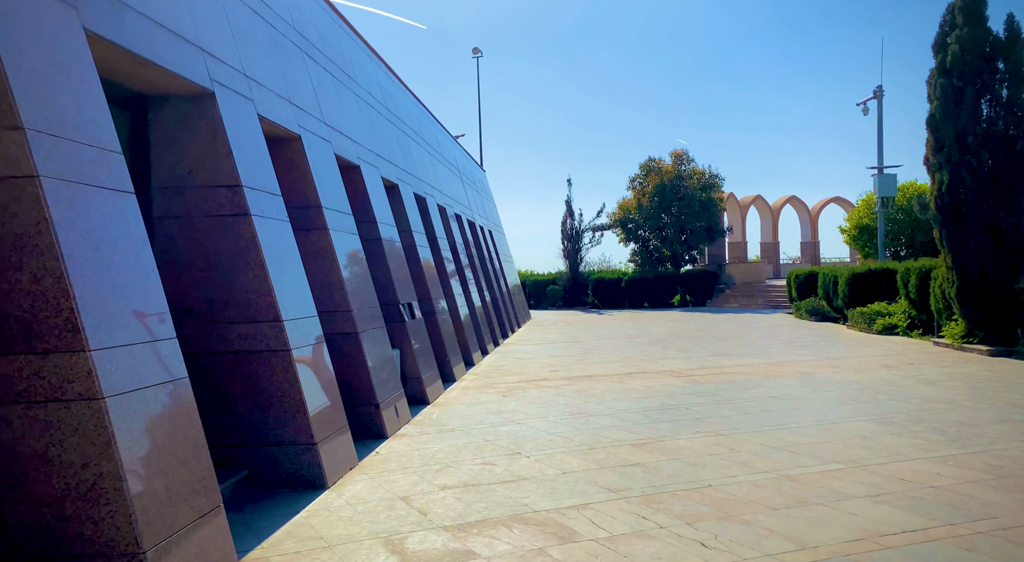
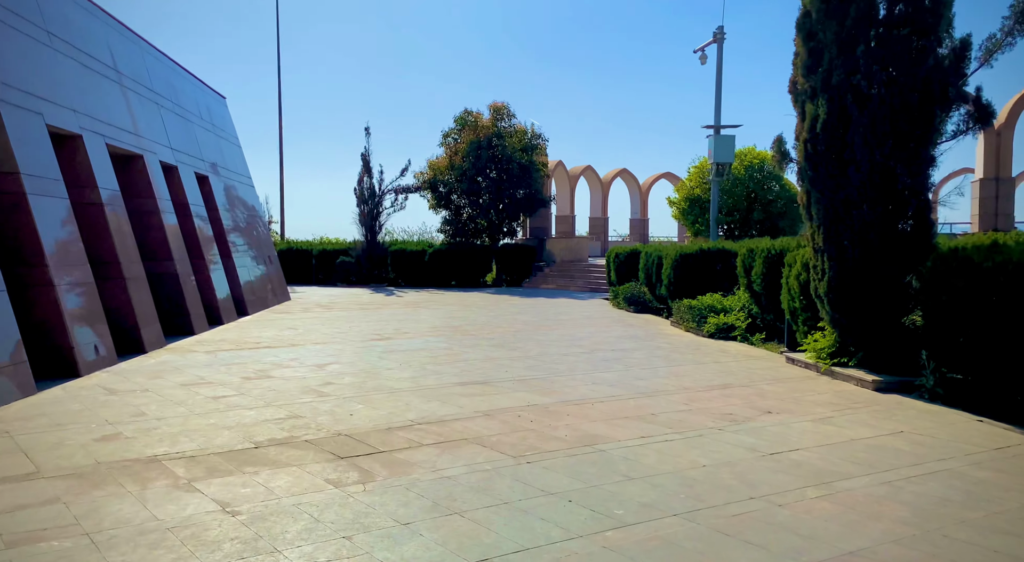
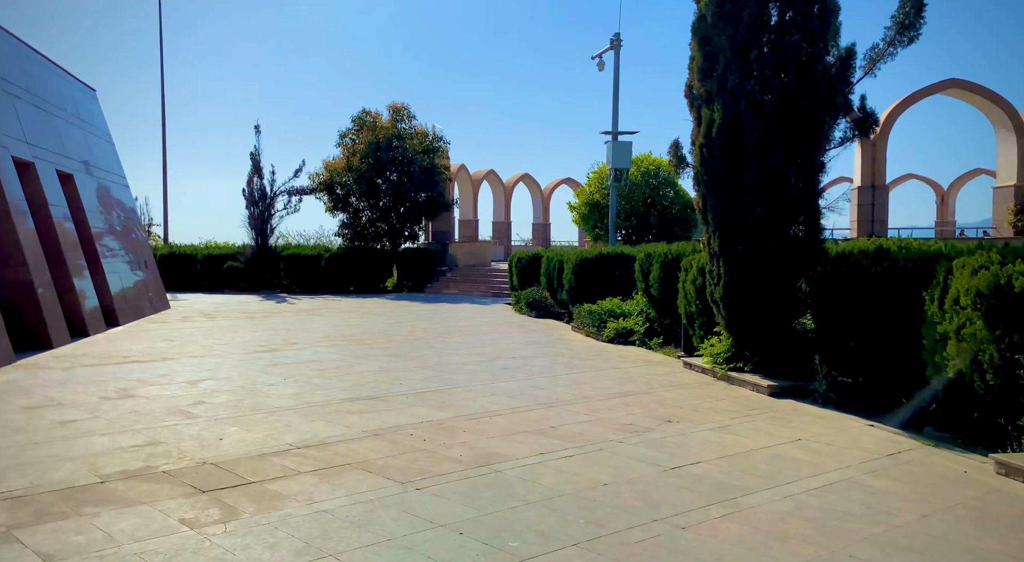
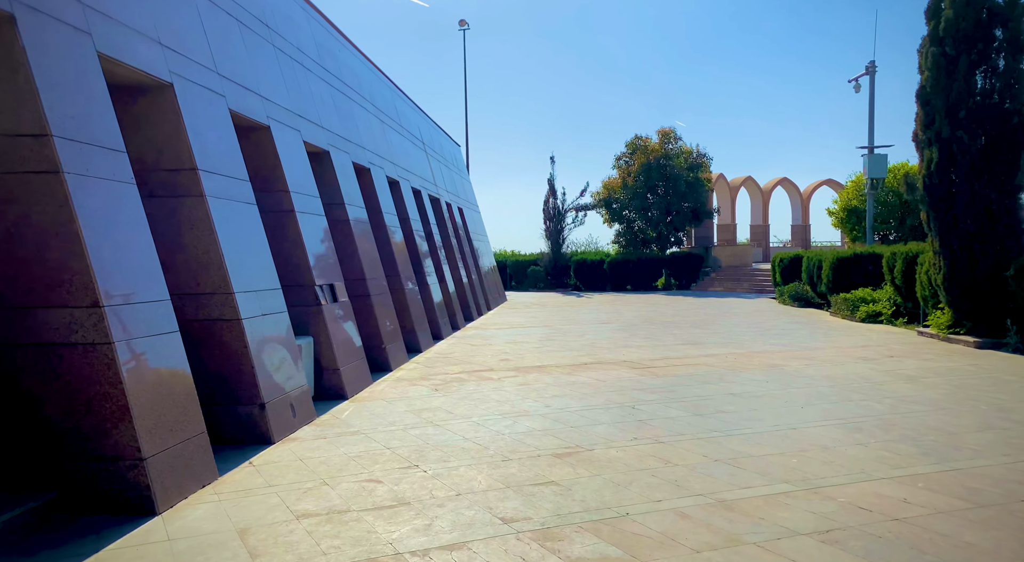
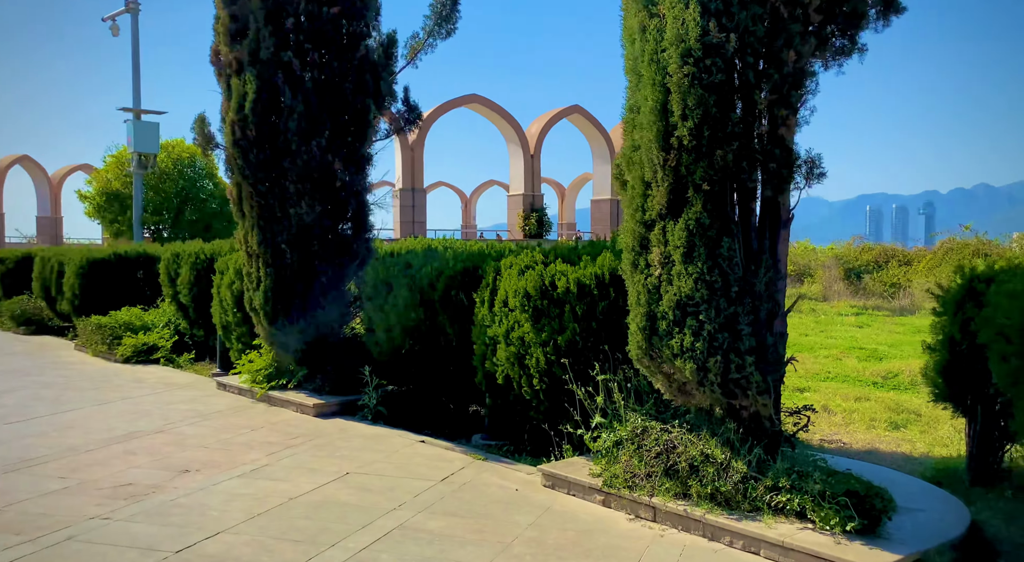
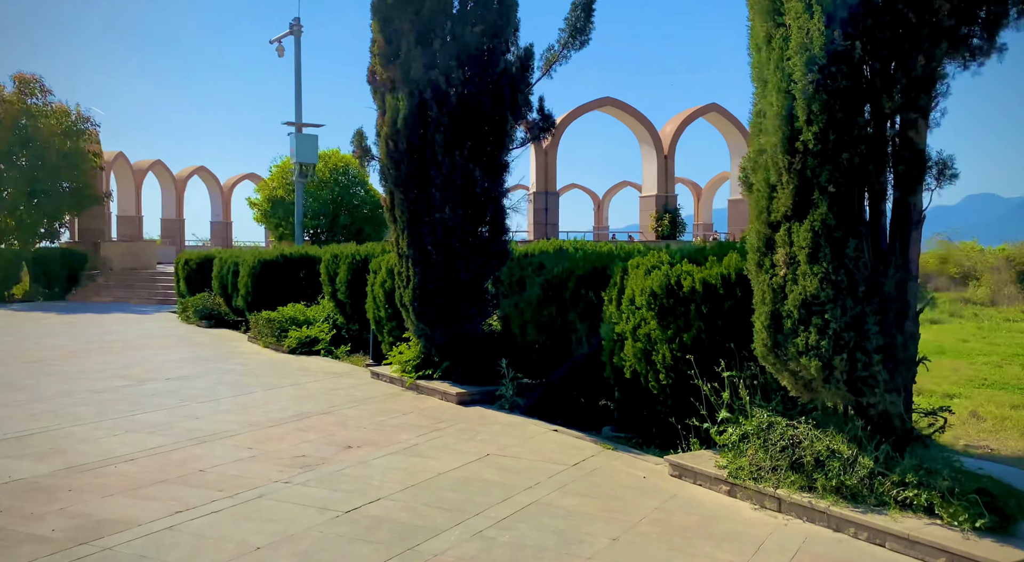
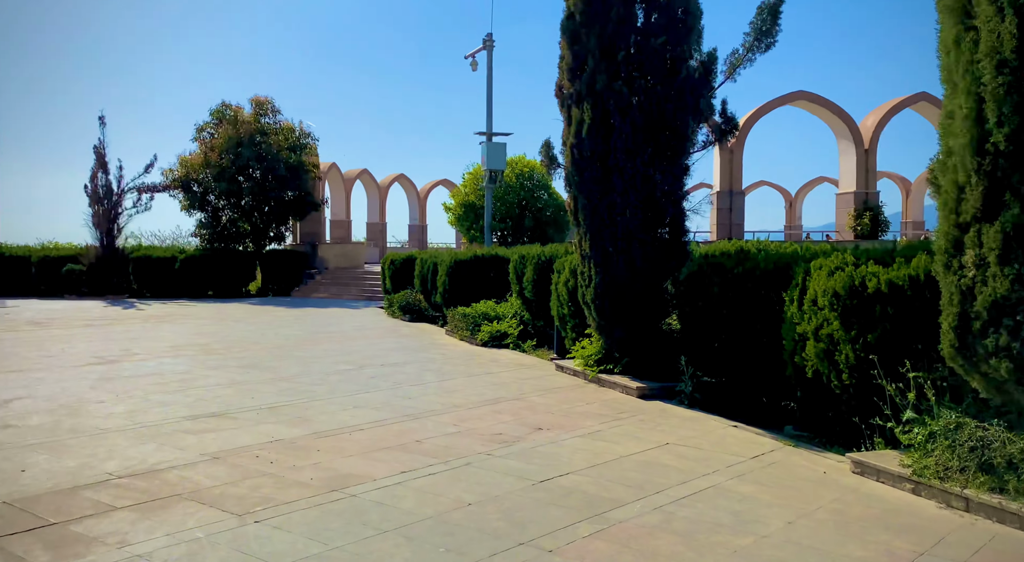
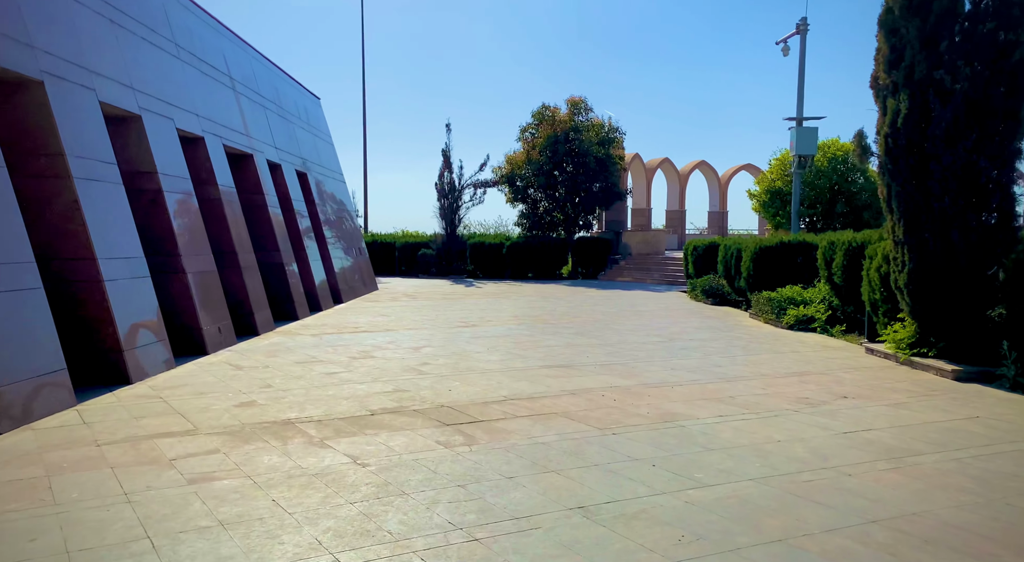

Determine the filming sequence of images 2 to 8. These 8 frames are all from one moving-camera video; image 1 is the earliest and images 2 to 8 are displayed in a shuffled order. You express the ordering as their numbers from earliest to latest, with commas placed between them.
4, 8, 2, 3, 7, 6, 5
